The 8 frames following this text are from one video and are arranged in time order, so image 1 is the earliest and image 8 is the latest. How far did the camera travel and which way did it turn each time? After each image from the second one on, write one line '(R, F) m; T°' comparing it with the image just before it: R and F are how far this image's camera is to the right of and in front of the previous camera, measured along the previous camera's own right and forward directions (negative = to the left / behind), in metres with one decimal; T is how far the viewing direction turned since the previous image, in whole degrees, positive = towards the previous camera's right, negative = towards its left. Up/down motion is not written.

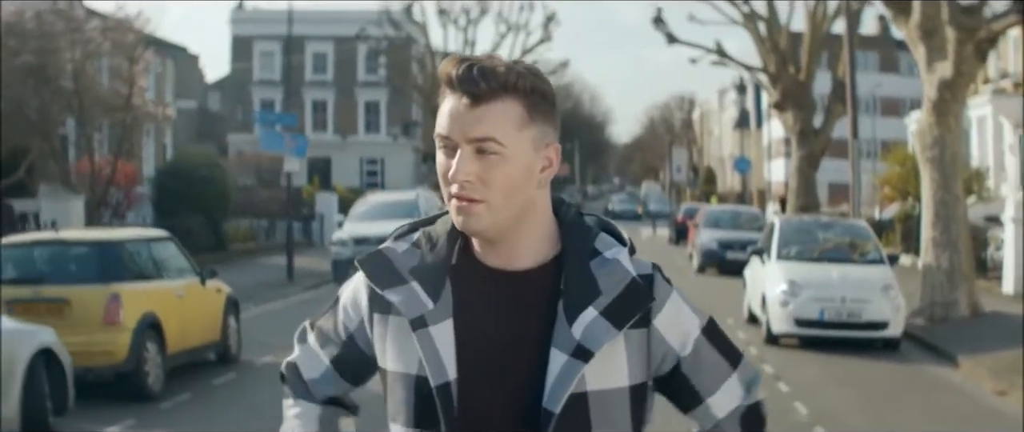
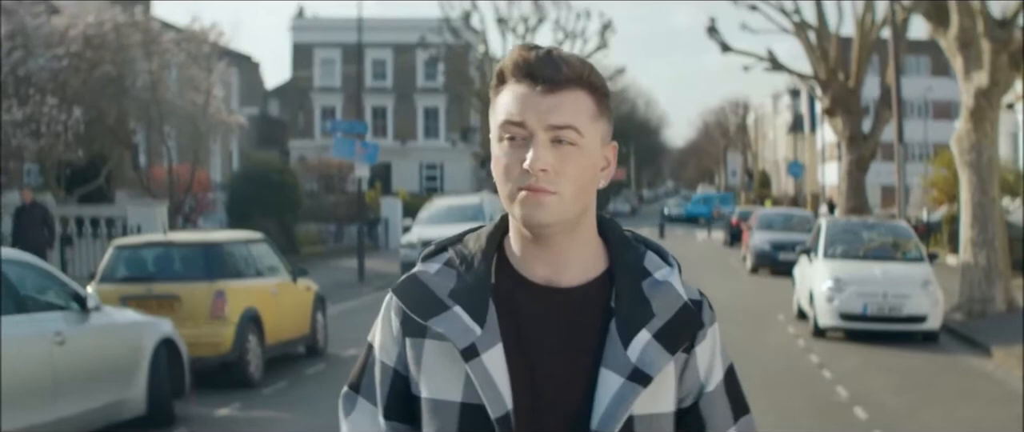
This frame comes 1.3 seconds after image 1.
(-0.1, -1.2) m; -2°
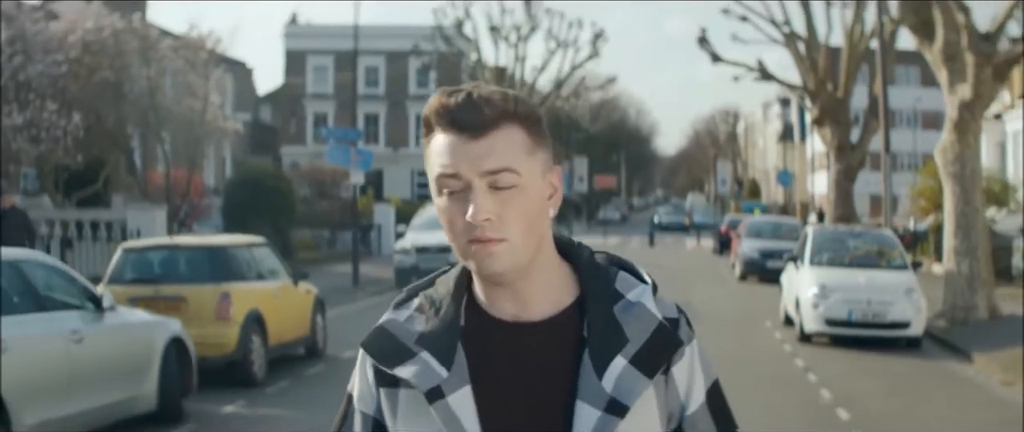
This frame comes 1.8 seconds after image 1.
(-0.1, -0.4) m; 0°
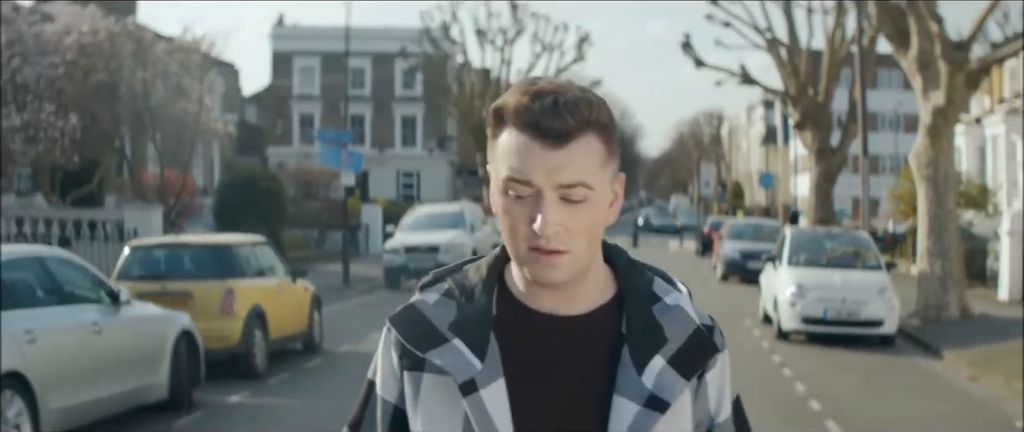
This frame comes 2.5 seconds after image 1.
(-0.1, -0.6) m; +1°
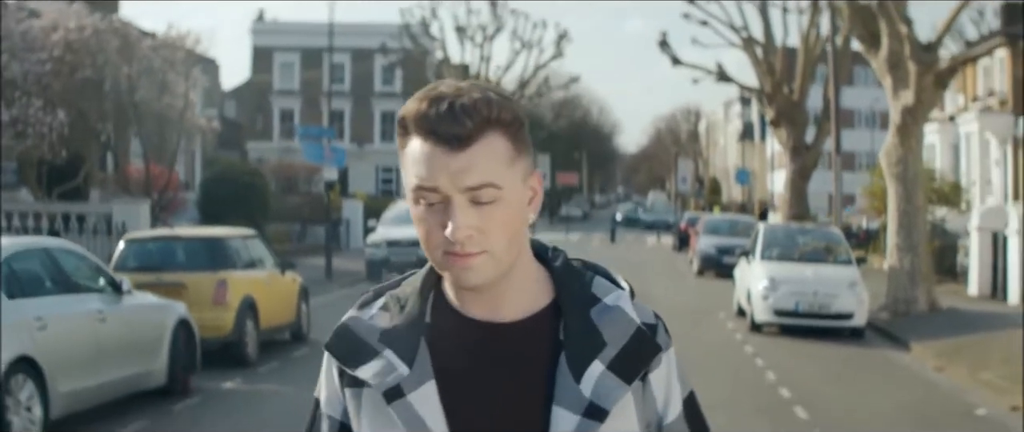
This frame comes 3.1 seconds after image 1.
(-0.1, -0.5) m; +1°
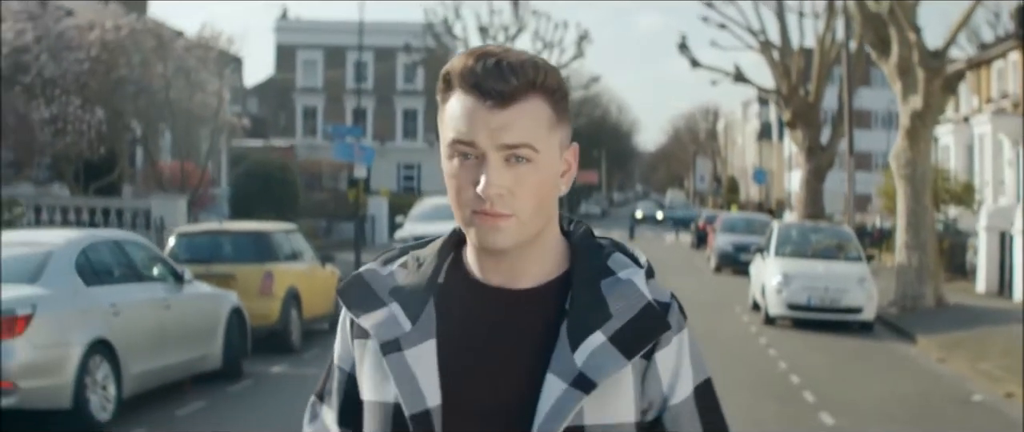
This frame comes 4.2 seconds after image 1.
(-0.1, -0.9) m; -1°
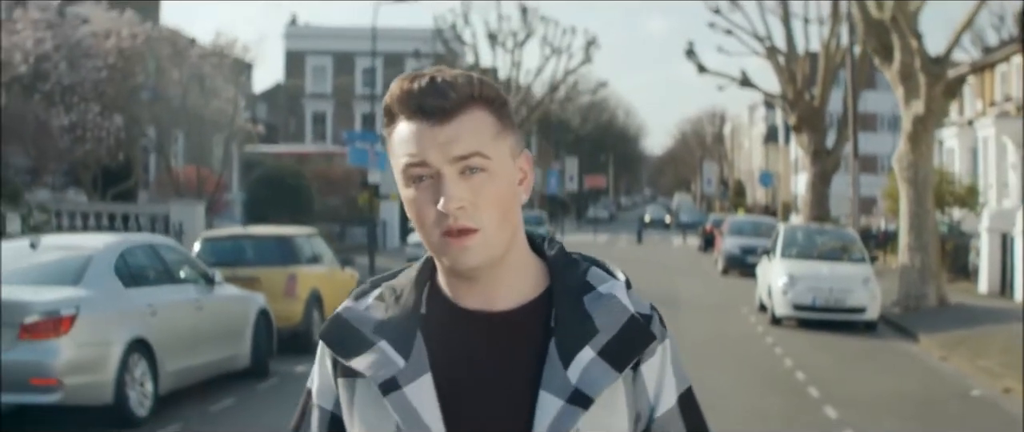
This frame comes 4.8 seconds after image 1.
(-0.1, -0.5) m; 0°
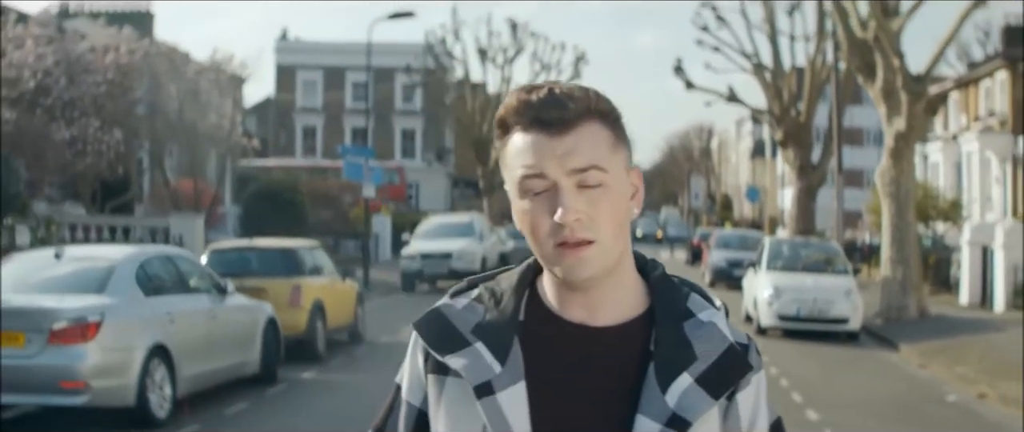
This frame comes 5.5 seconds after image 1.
(-0.1, -0.6) m; +1°
